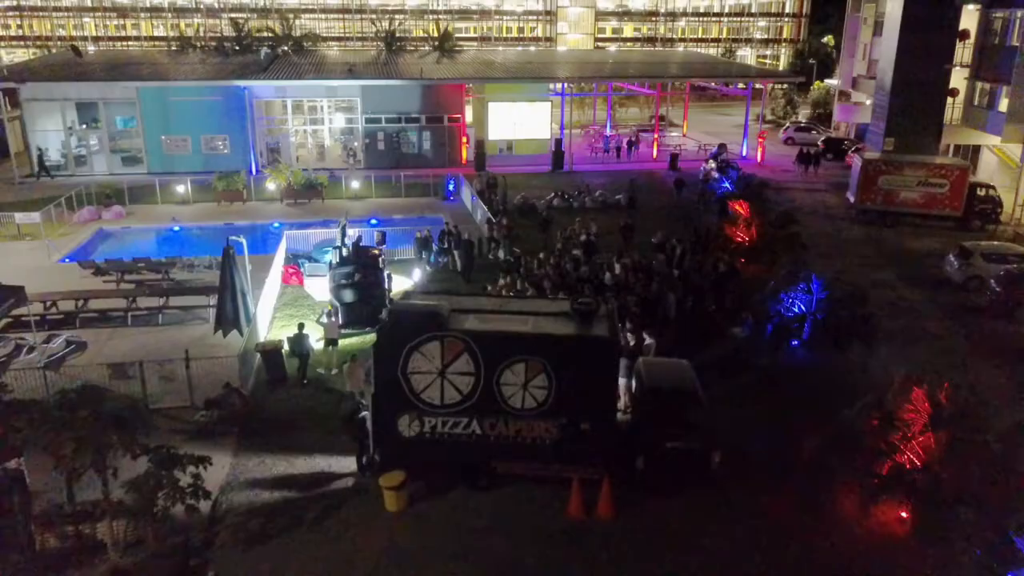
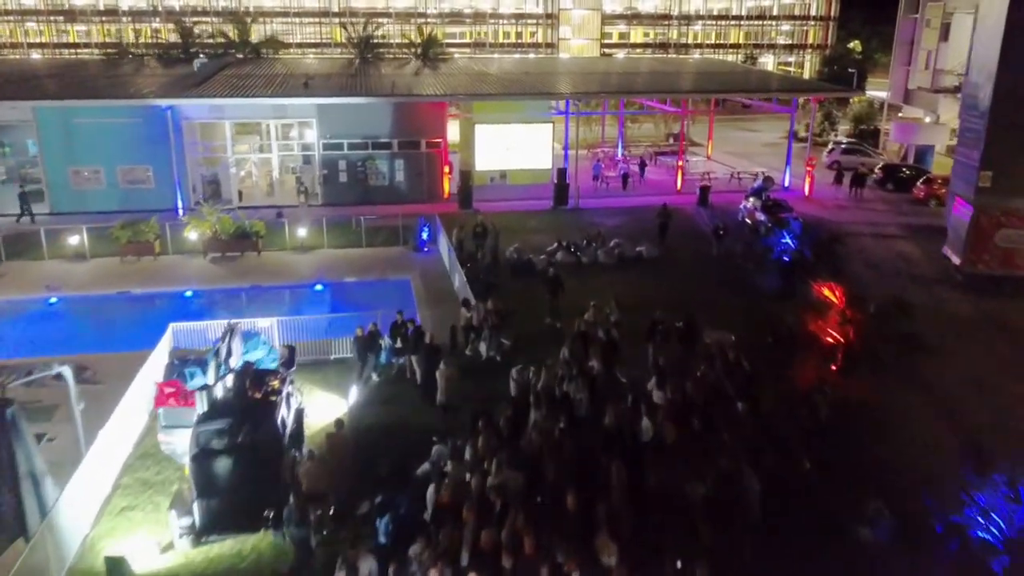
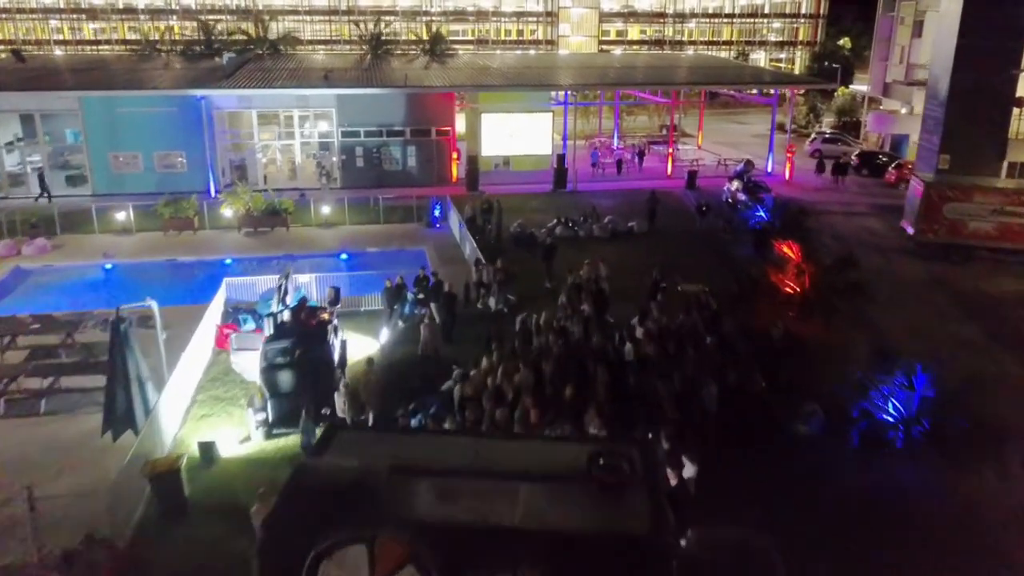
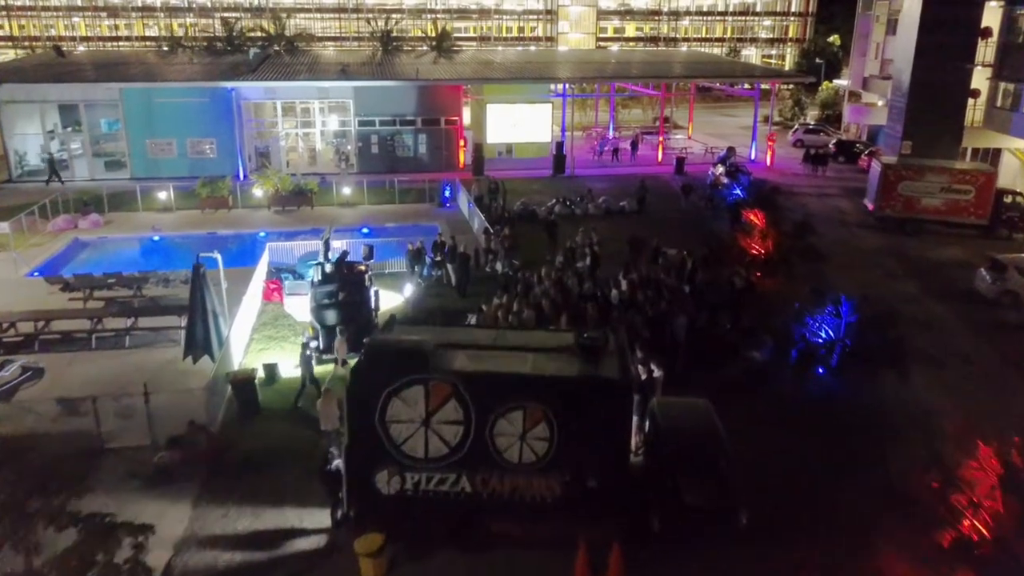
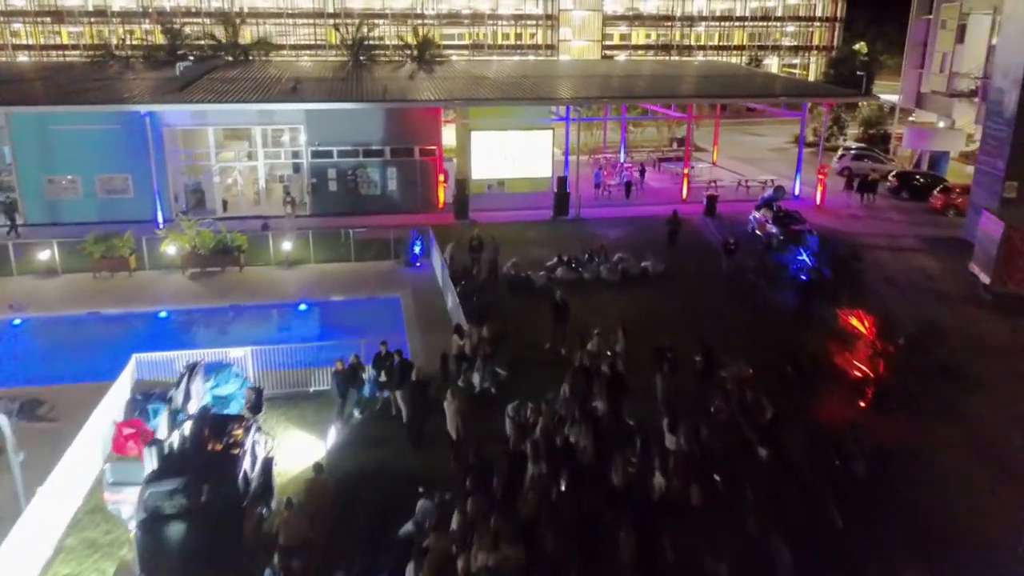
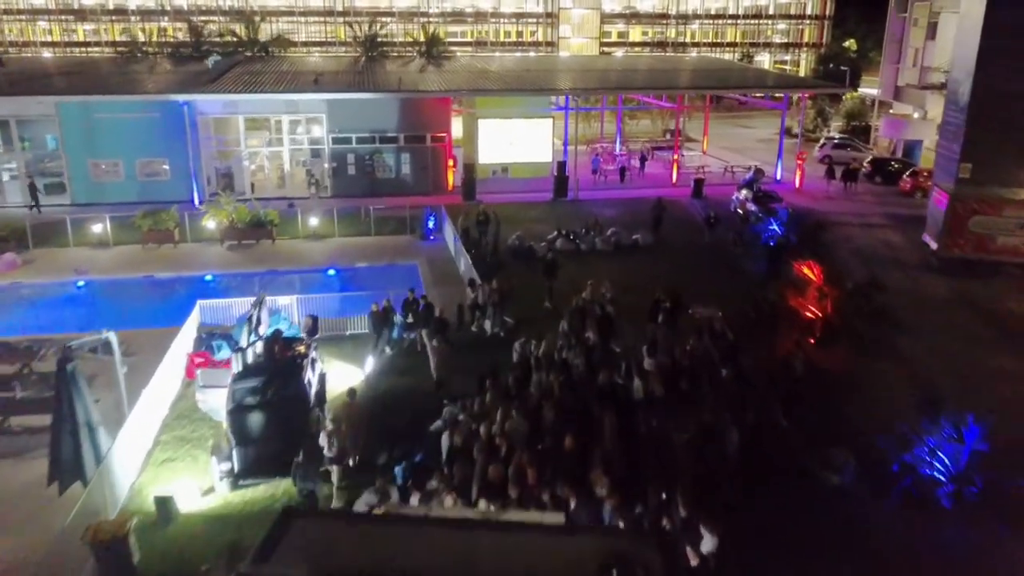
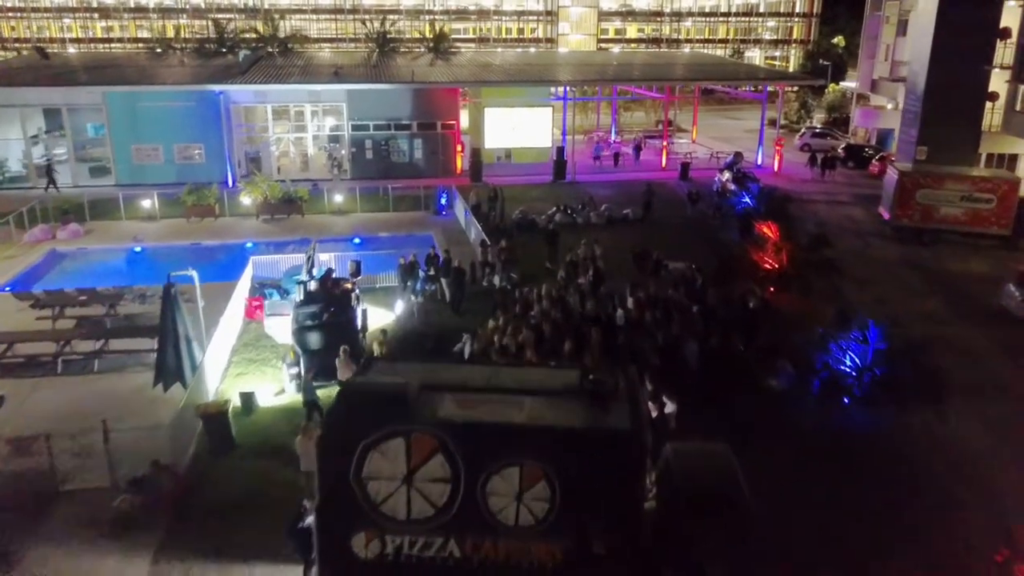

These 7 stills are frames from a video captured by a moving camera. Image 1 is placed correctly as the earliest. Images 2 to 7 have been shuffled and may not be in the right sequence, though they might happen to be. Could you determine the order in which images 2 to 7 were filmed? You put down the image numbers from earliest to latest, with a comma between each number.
4, 7, 3, 6, 2, 5
